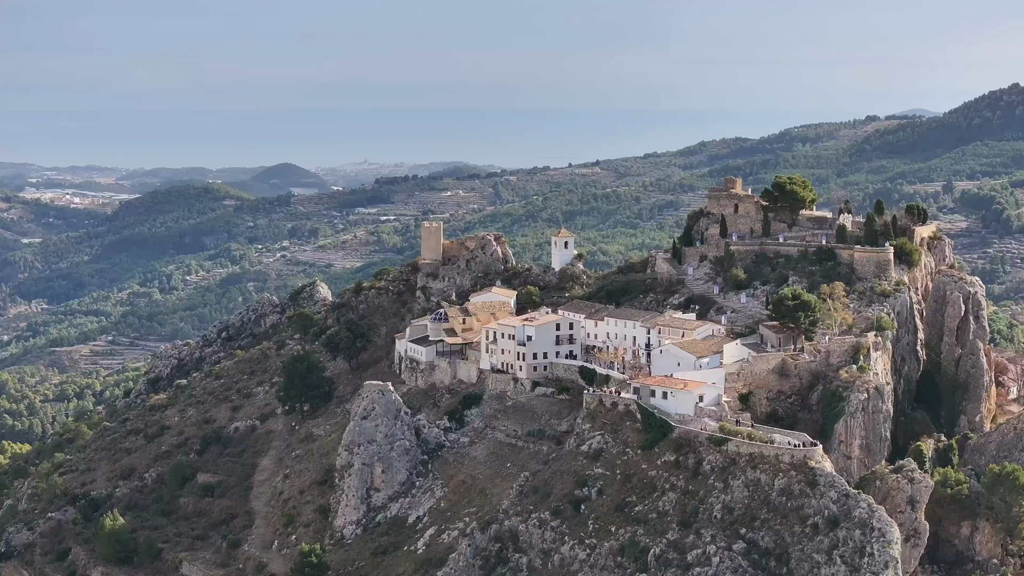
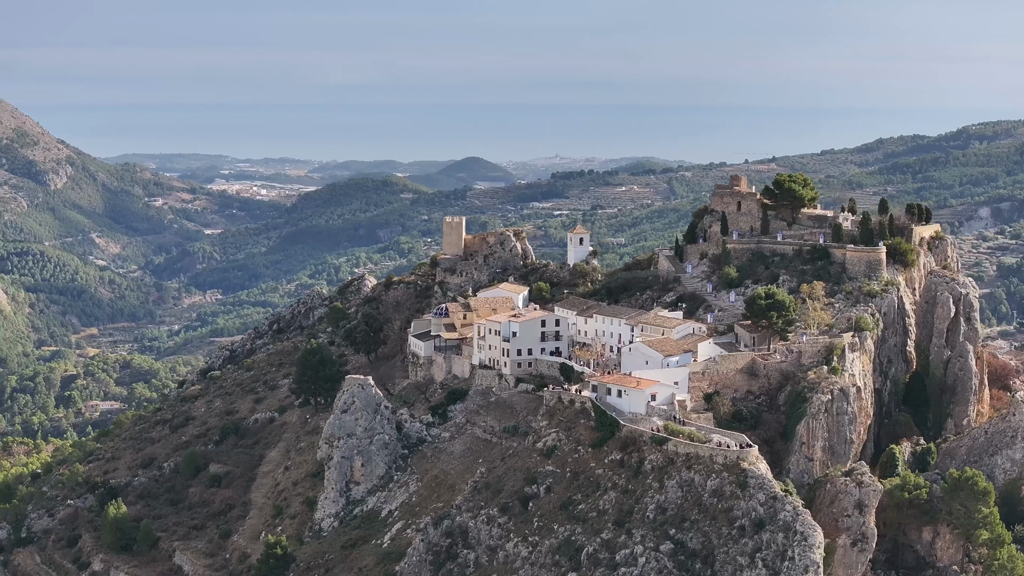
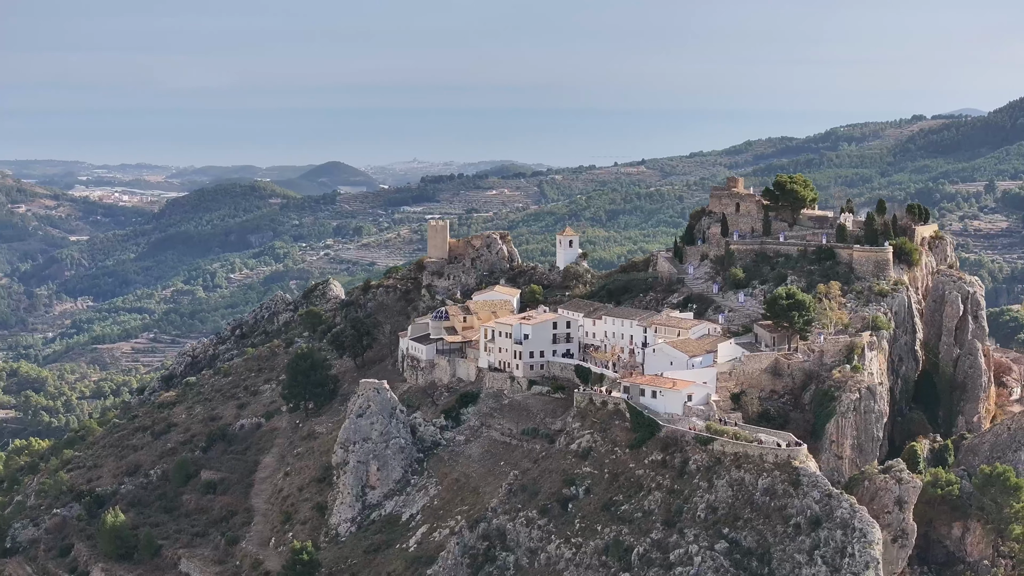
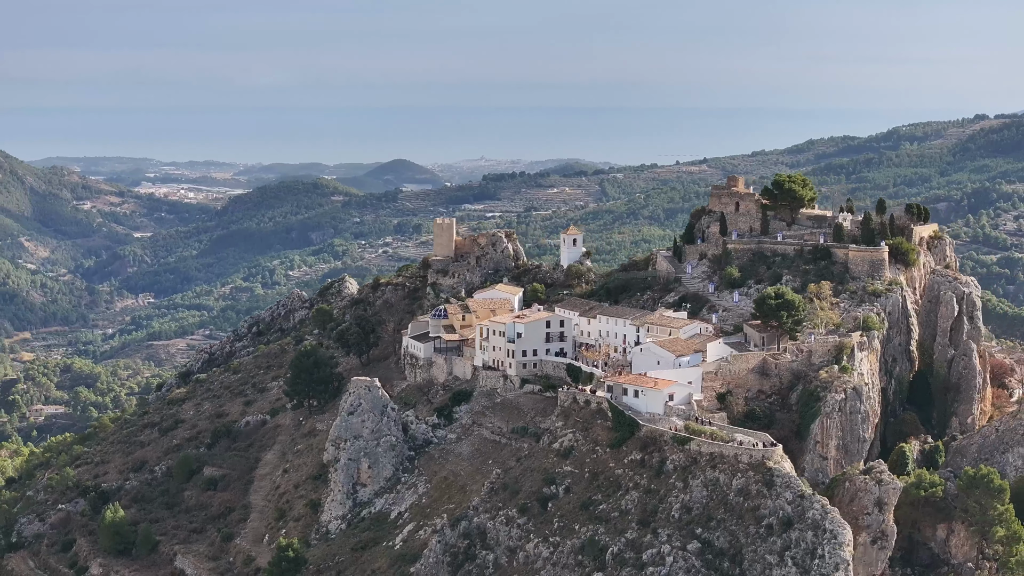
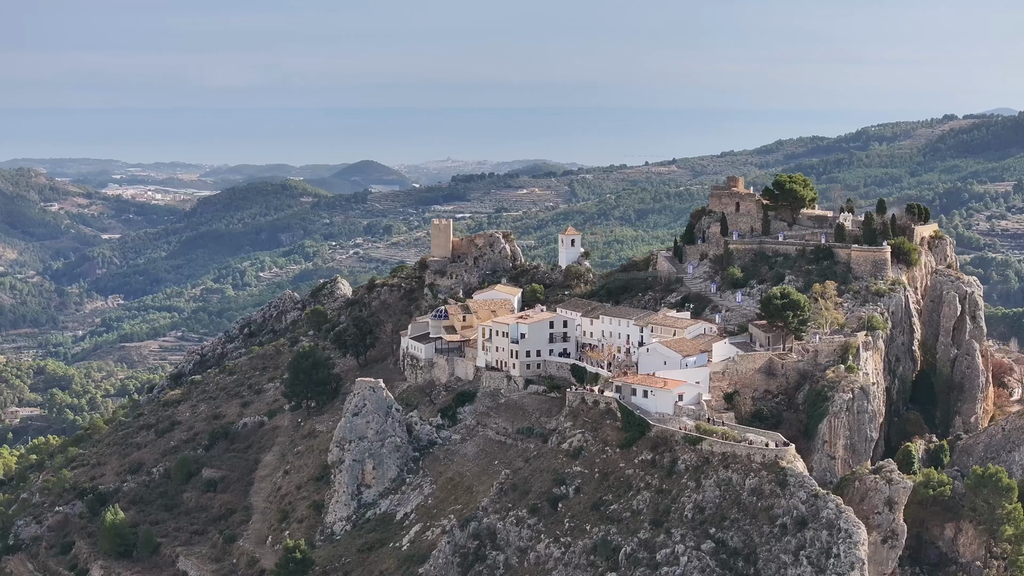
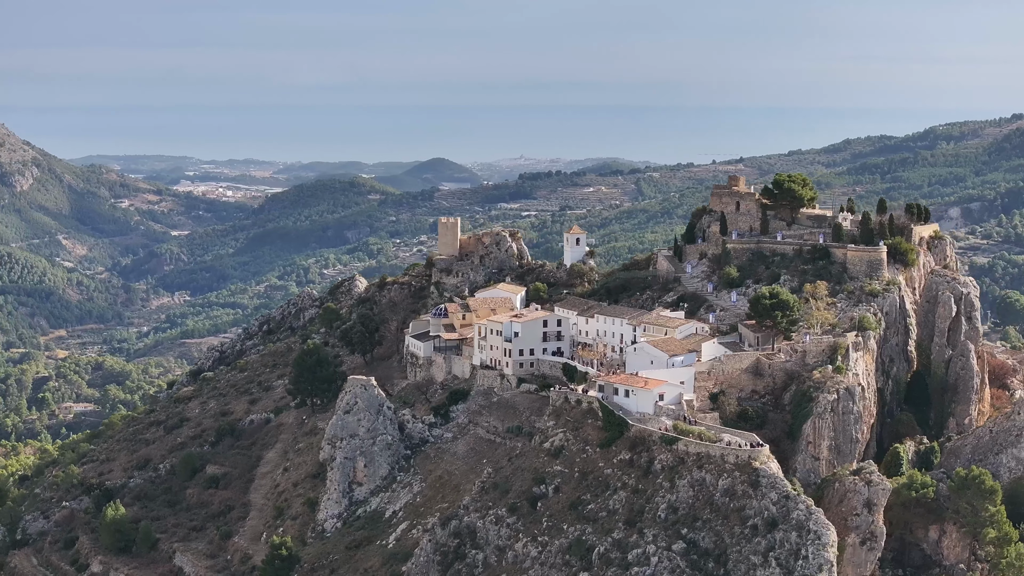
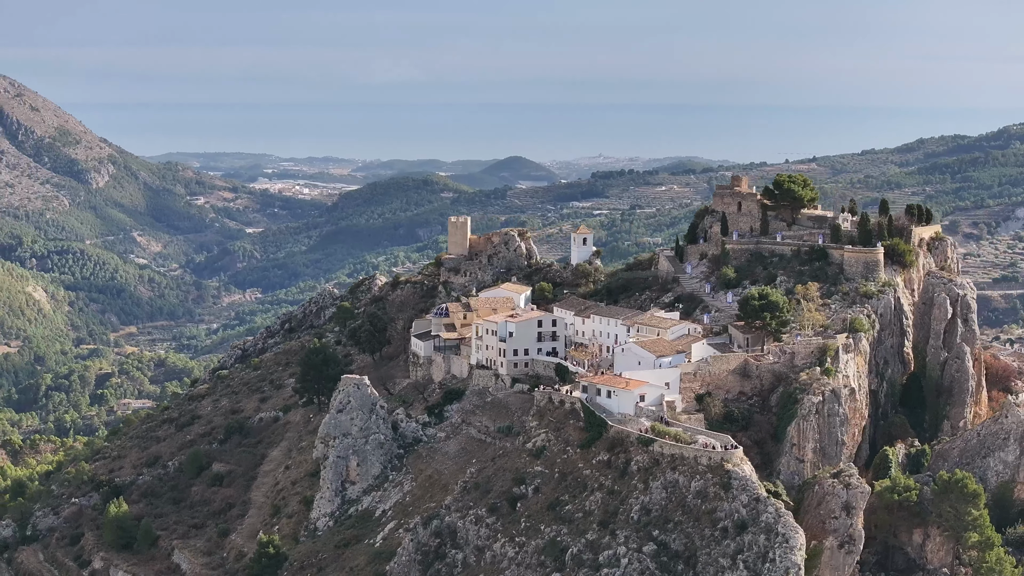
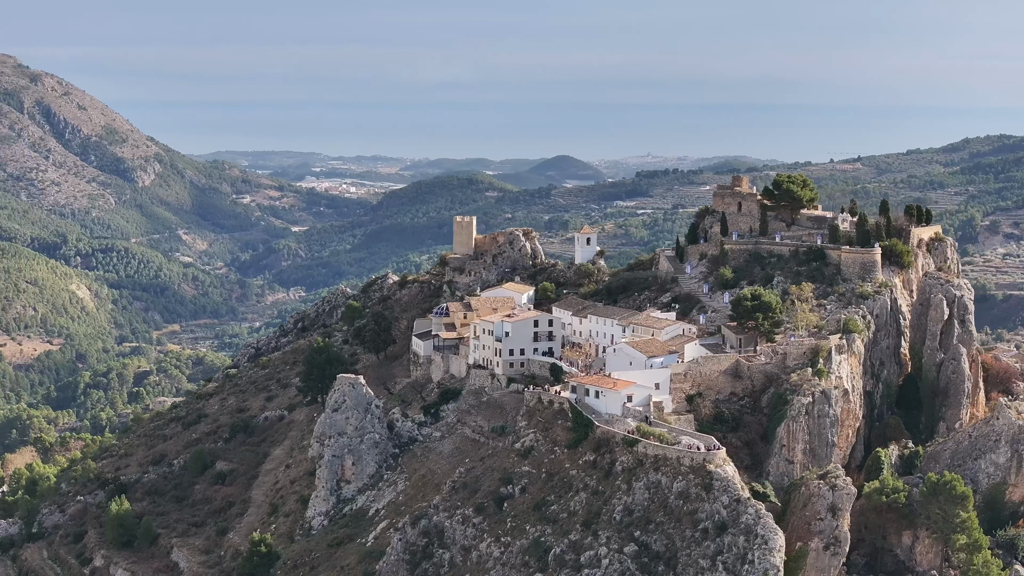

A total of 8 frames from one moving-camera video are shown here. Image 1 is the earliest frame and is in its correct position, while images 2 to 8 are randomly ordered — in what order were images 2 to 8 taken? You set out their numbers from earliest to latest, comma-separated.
3, 5, 4, 6, 2, 7, 8
